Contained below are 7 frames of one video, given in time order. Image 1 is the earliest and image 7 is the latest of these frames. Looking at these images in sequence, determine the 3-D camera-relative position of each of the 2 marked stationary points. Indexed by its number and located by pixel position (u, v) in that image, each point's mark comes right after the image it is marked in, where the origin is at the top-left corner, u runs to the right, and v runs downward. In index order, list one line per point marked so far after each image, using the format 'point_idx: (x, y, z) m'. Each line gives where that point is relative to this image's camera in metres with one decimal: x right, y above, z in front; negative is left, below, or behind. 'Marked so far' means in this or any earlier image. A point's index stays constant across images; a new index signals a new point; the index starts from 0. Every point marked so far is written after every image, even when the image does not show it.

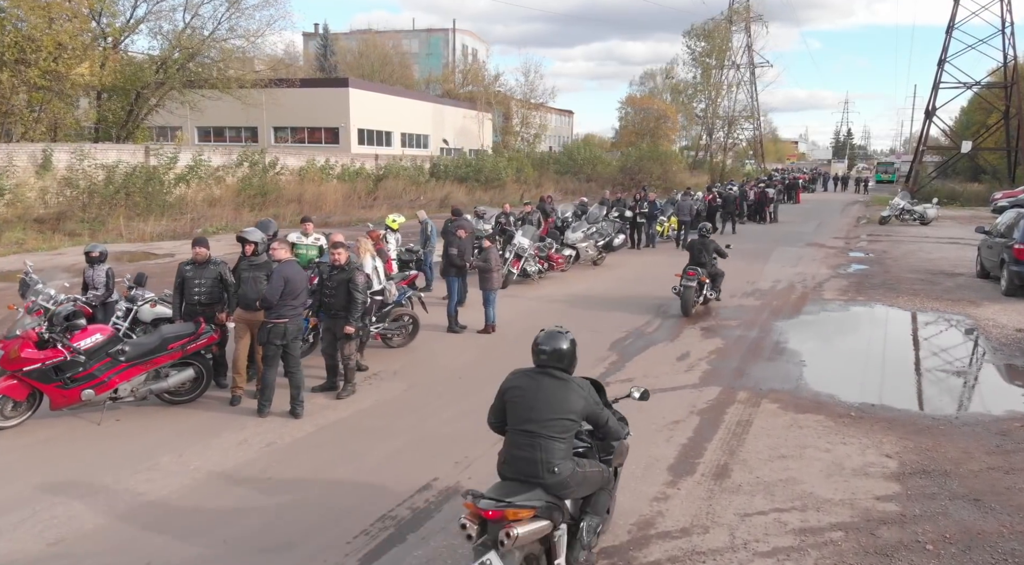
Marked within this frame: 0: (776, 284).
0: (+4.8, 0.0, +15.2) m
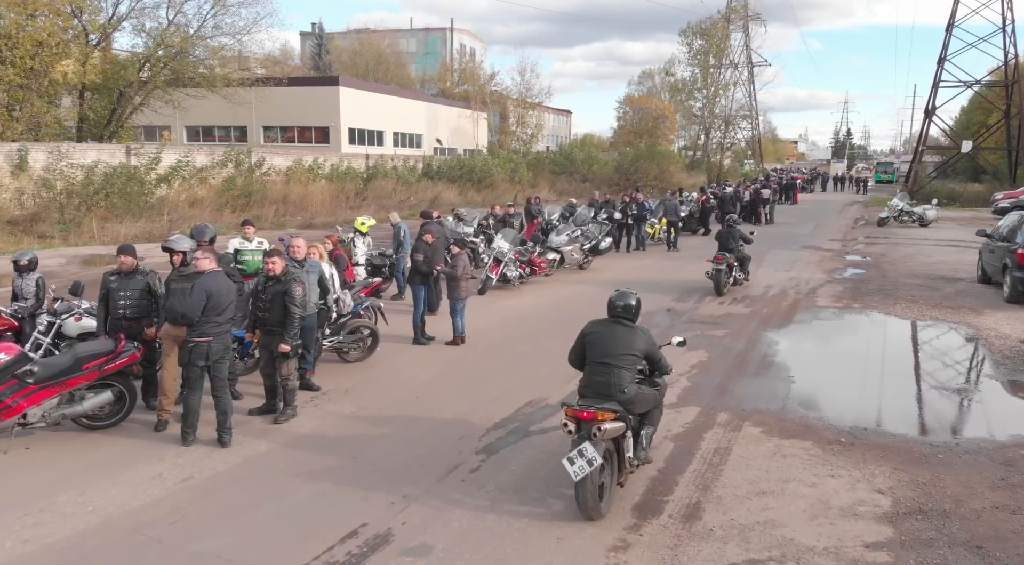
0: (+4.5, -0.1, +14.5) m
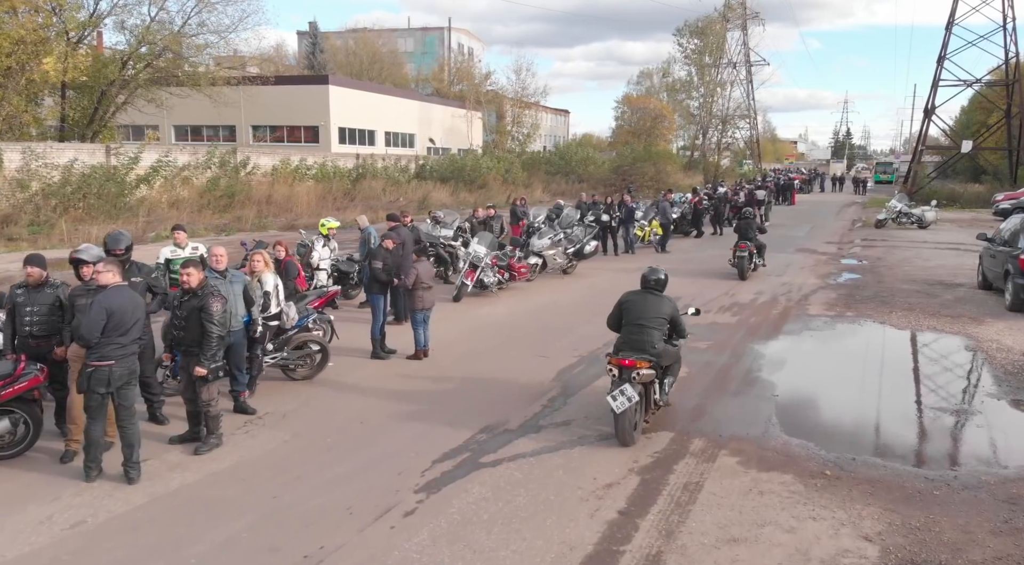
0: (+4.1, -0.2, +13.8) m
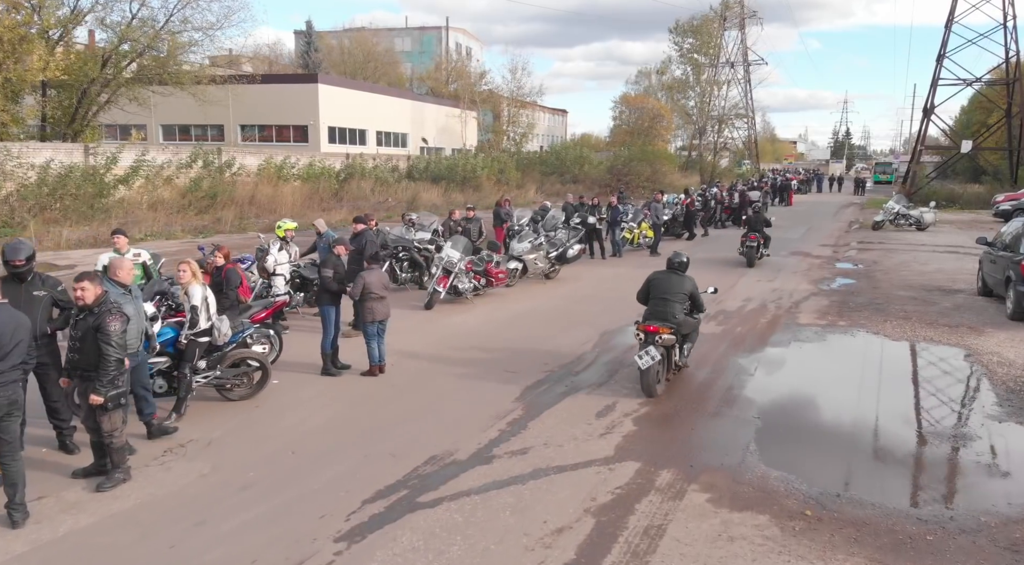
0: (+3.7, -0.3, +13.2) m
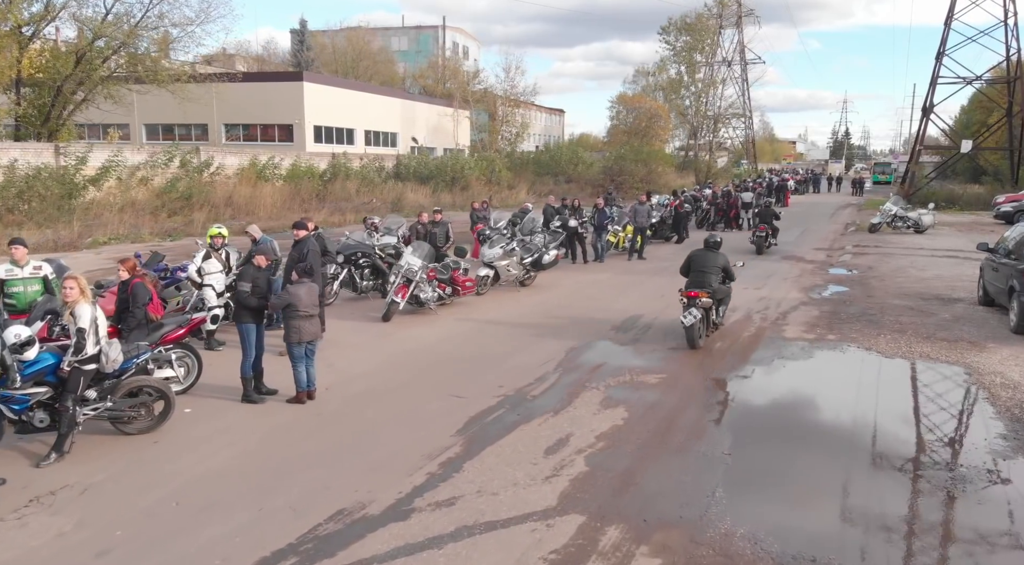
0: (+3.2, -0.5, +12.3) m
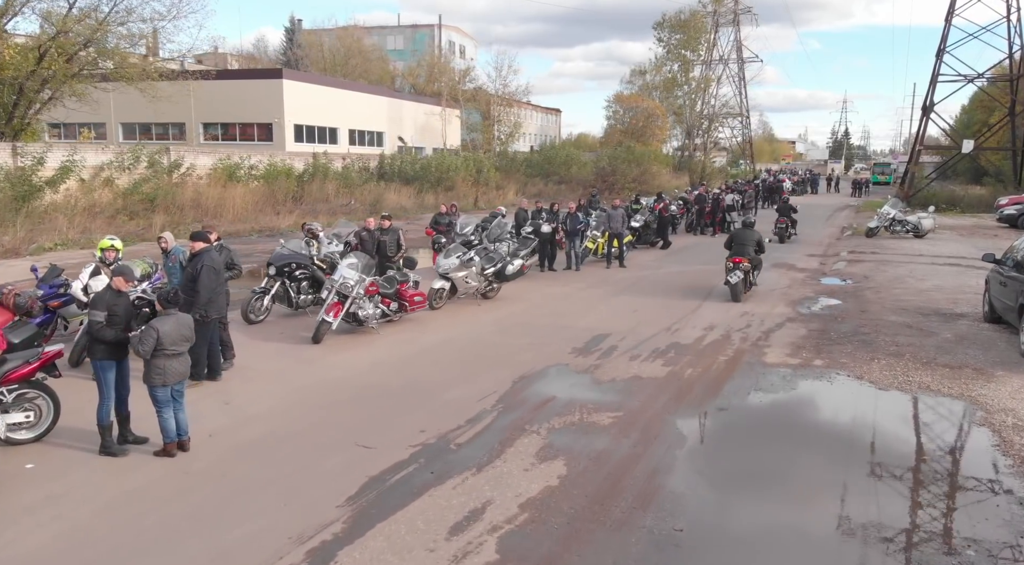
0: (+2.6, -0.7, +11.0) m
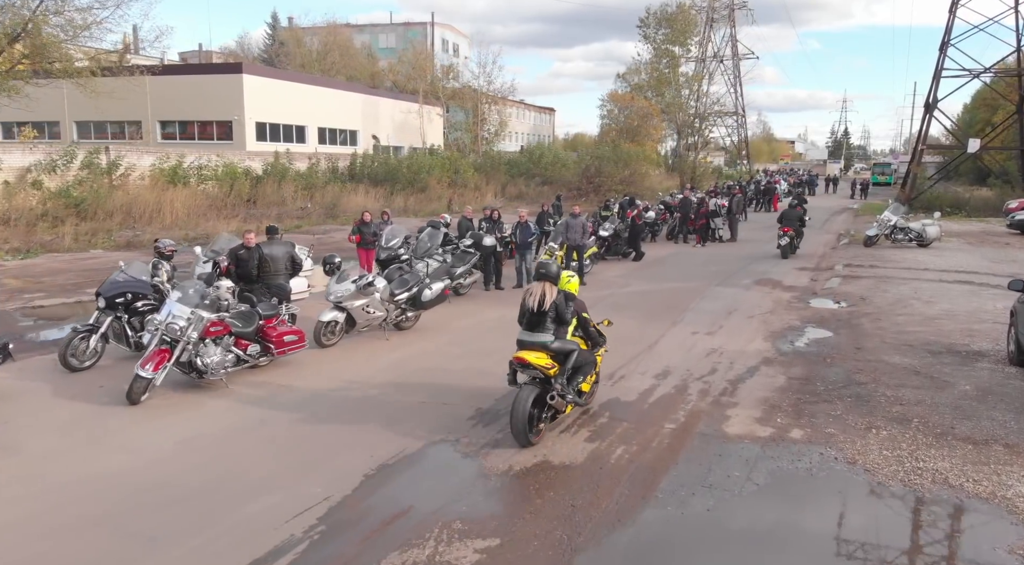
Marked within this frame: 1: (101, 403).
0: (+1.5, -1.0, +8.6) m
1: (-3.7, -1.1, +7.6) m
